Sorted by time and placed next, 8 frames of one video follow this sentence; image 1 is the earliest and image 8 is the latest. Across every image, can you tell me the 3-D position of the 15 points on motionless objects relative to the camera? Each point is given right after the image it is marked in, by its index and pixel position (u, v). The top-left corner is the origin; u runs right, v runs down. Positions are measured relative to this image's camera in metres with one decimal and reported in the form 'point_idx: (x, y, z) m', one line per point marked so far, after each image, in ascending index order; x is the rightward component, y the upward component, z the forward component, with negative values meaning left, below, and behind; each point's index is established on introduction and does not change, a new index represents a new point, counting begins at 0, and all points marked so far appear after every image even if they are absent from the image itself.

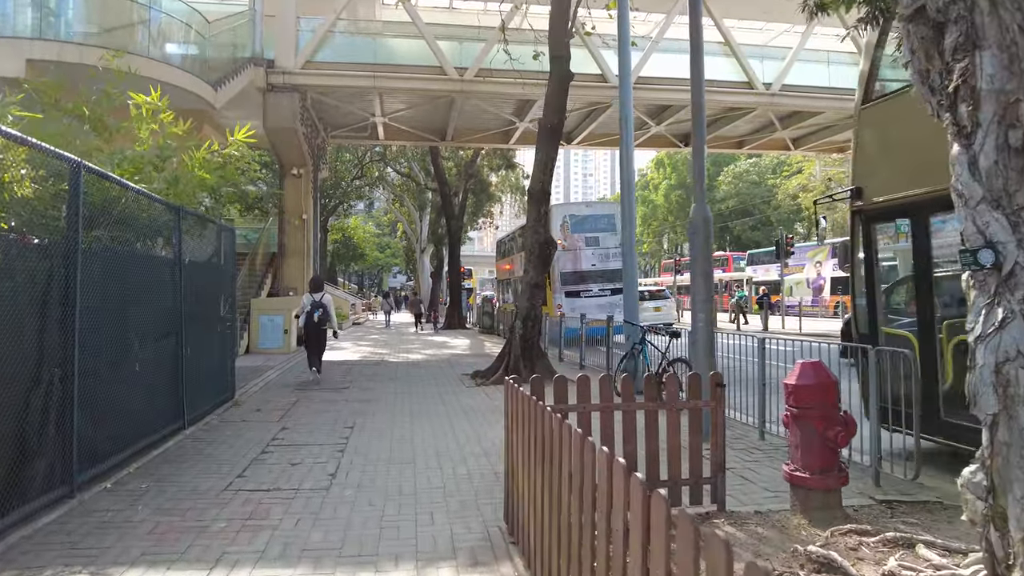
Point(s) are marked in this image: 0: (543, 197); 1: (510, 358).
0: (+0.6, +1.6, +10.9) m
1: (0.0, -1.2, +11.1) m
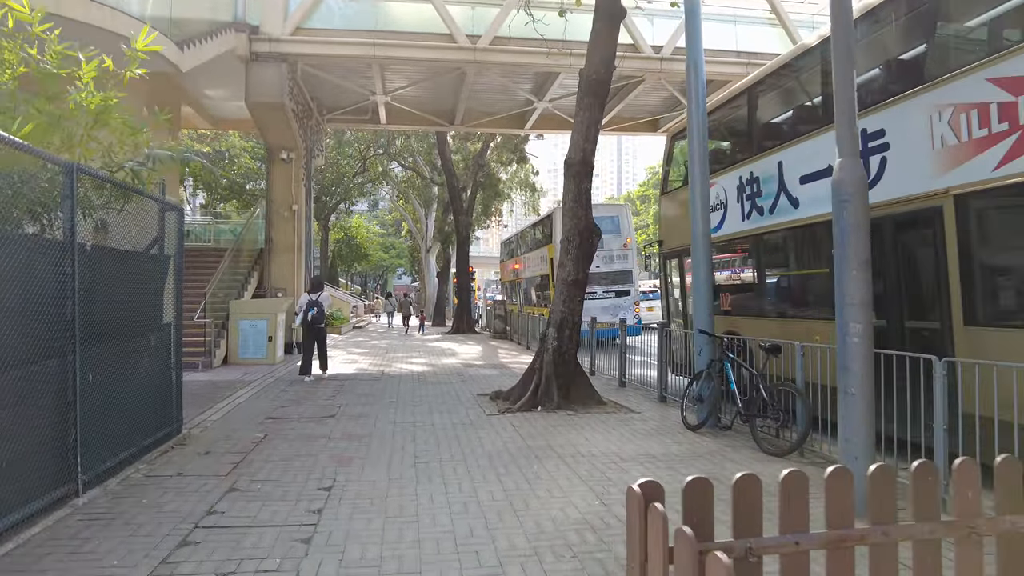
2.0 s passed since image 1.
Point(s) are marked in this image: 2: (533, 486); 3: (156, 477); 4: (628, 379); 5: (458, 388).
0: (+1.0, +1.6, +8.5) m
1: (+0.4, -1.2, +8.8) m
2: (+0.2, -1.7, +5.2) m
3: (-3.1, -1.6, +5.4) m
4: (+2.2, -1.7, +11.8) m
5: (-1.0, -1.7, +10.7) m
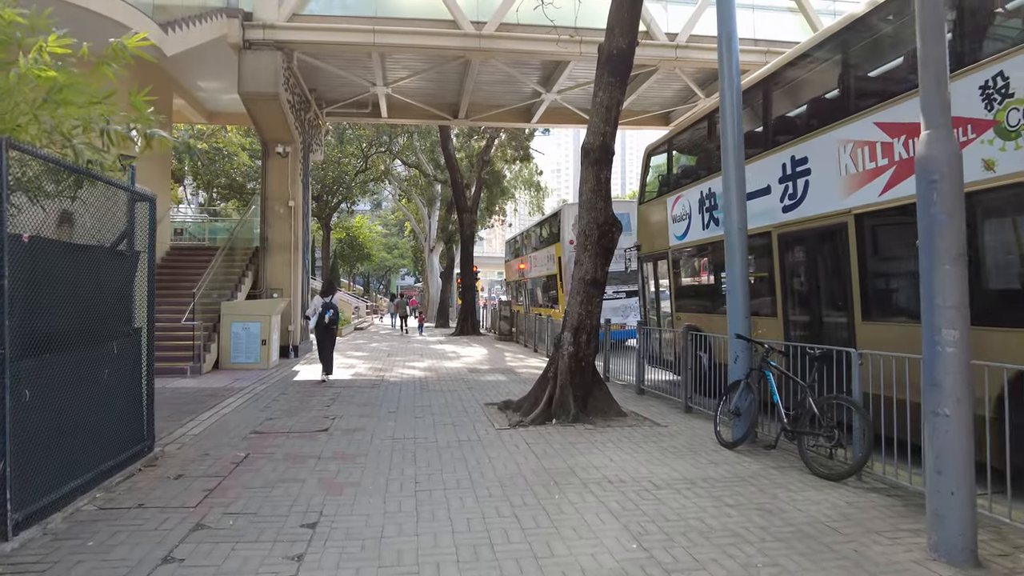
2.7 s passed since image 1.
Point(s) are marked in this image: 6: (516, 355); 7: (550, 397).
0: (+1.2, +1.6, +7.7) m
1: (+0.5, -1.2, +7.9) m
2: (+0.3, -1.6, +4.4) m
3: (-2.9, -1.6, +4.6) m
4: (+2.3, -1.7, +11.0) m
5: (-0.8, -1.7, +9.9) m
6: (+0.1, -1.9, +18.2) m
7: (+0.5, -1.4, +7.9) m
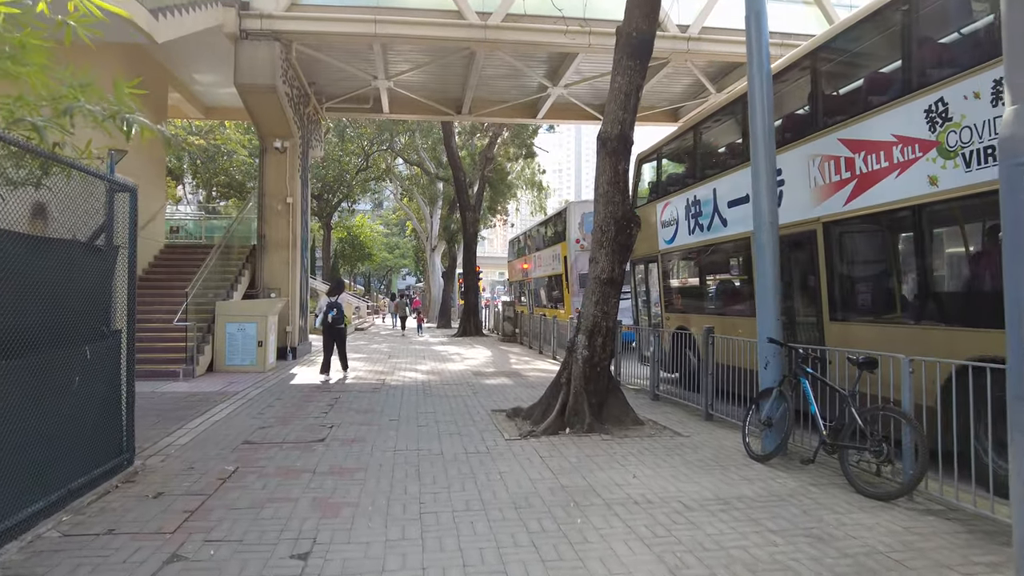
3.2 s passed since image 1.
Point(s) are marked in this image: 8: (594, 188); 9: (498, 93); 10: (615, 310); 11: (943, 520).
0: (+1.3, +1.6, +7.2) m
1: (+0.7, -1.2, +7.4) m
2: (+0.4, -1.6, +3.9) m
3: (-2.8, -1.6, +4.1) m
4: (+2.5, -1.7, +10.5) m
5: (-0.7, -1.7, +9.4) m
6: (+0.3, -1.9, +17.7) m
7: (+0.6, -1.4, +7.4) m
8: (+1.0, +1.2, +7.3) m
9: (-0.4, +5.9, +19.1) m
10: (+1.2, -0.3, +7.4) m
11: (+3.1, -1.7, +4.6) m
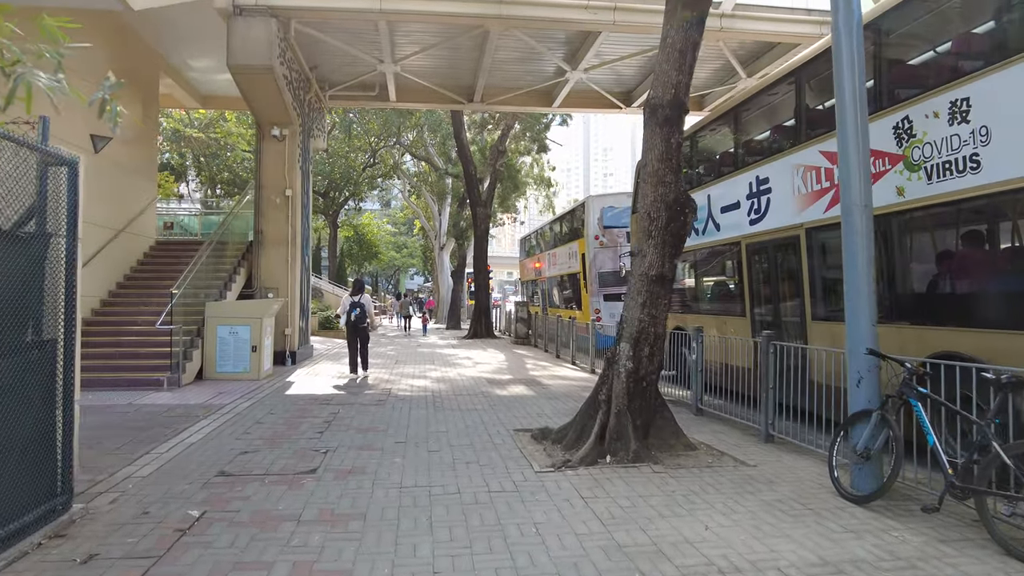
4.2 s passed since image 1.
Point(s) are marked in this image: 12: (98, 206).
0: (+1.6, +1.6, +6.0) m
1: (+1.0, -1.2, +6.2) m
2: (+0.7, -1.6, +2.7) m
3: (-2.6, -1.6, +2.9) m
4: (+2.8, -1.7, +9.2) m
5: (-0.4, -1.7, +8.2) m
6: (+0.7, -1.9, +16.5) m
7: (+0.9, -1.4, +6.2) m
8: (+1.2, +1.2, +6.0) m
9: (0.0, +5.9, +17.9) m
10: (+1.5, -0.3, +6.2) m
11: (+3.4, -1.7, +3.3) m
12: (-8.2, +1.6, +12.4) m
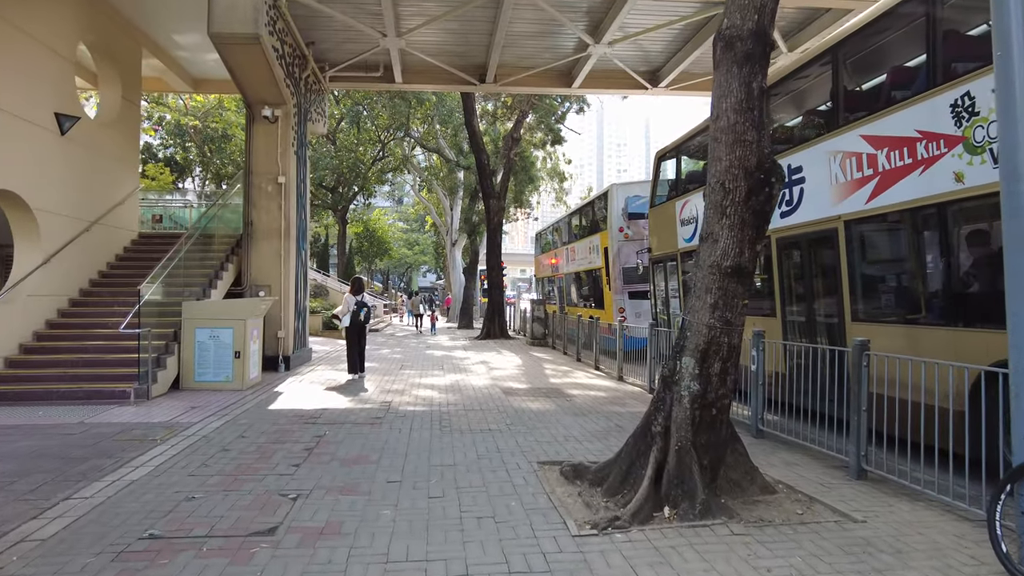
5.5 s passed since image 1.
0: (+1.8, +1.6, +4.4) m
1: (+1.1, -1.2, +4.7) m
2: (+0.8, -1.6, +1.2) m
3: (-2.5, -1.6, +1.5) m
4: (+3.0, -1.7, +7.7) m
5: (-0.1, -1.6, +6.7) m
6: (+1.1, -1.8, +15.0) m
7: (+1.1, -1.3, +4.6) m
8: (+1.4, +1.2, +4.5) m
9: (+0.4, +6.0, +16.4) m
10: (+1.7, -0.2, +4.6) m
11: (+3.5, -1.7, +1.8) m
12: (-7.8, +1.7, +11.0) m
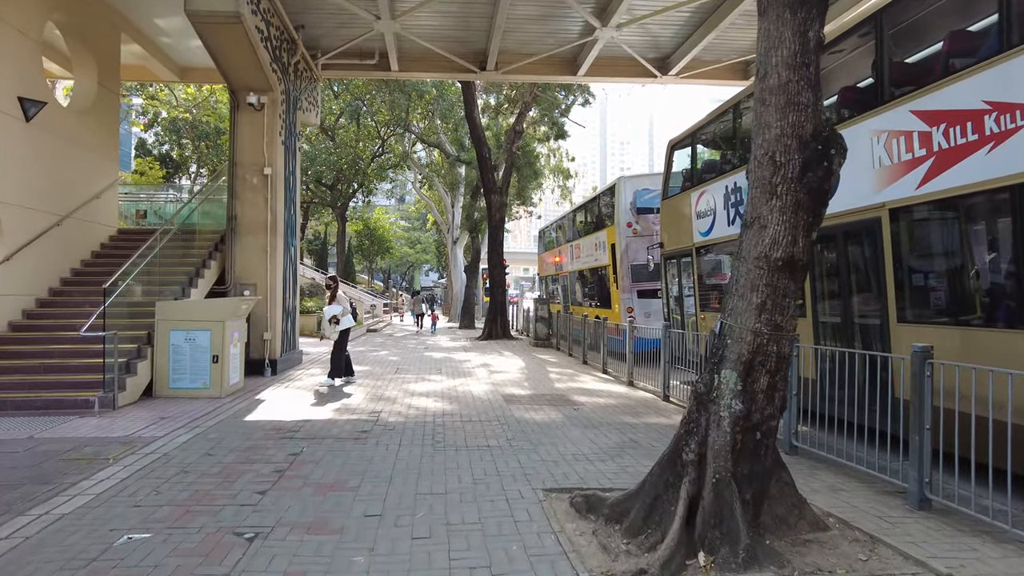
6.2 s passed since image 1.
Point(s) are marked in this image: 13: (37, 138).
0: (+1.8, +1.7, +3.6) m
1: (+1.2, -1.2, +3.8) m
2: (+0.8, -1.6, +0.3) m
3: (-2.5, -1.6, +0.7) m
4: (+3.1, -1.6, +6.8) m
5: (-0.1, -1.6, +5.8) m
6: (+1.1, -1.8, +14.1) m
7: (+1.1, -1.3, +3.8) m
8: (+1.4, +1.2, +3.7) m
9: (+0.5, +6.0, +15.5) m
10: (+1.7, -0.2, +3.8) m
11: (+3.5, -1.6, +0.9) m
12: (-7.8, +1.7, +10.2) m
13: (-7.9, +2.5, +10.4) m
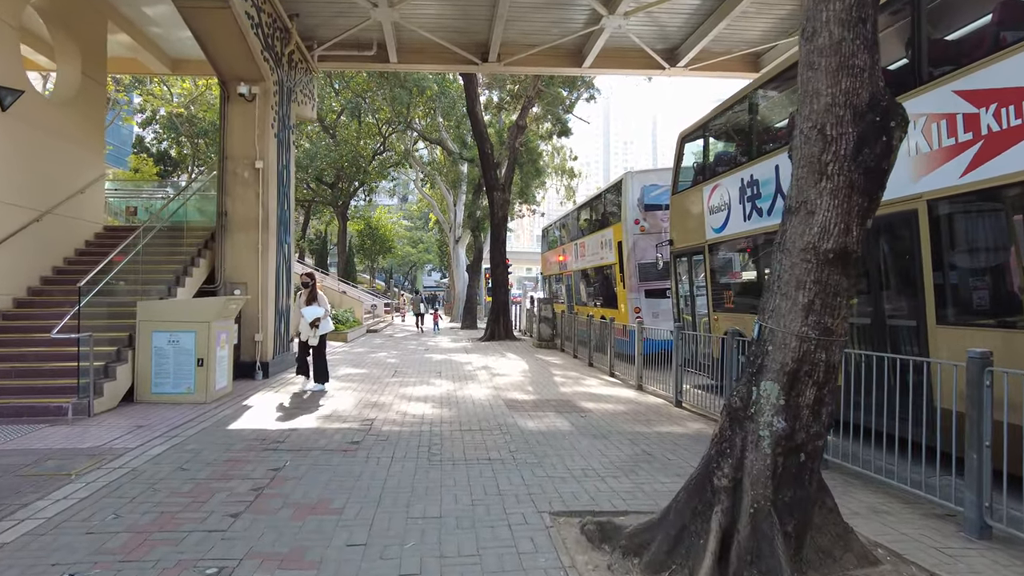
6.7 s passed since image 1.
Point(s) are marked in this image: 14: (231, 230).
0: (+1.8, +1.7, +3.0) m
1: (+1.2, -1.1, +3.3) m
2: (+0.8, -1.6, -0.2) m
3: (-2.5, -1.6, +0.1) m
4: (+3.1, -1.6, +6.2) m
5: (-0.1, -1.6, +5.3) m
6: (+1.2, -1.8, +13.6) m
7: (+1.1, -1.3, +3.2) m
8: (+1.4, +1.2, +3.1) m
9: (+0.6, +6.0, +14.9) m
10: (+1.7, -0.2, +3.2) m
11: (+3.5, -1.6, +0.3) m
12: (-7.8, +1.7, +9.7) m
13: (-7.8, +2.5, +9.9) m
14: (-5.2, +1.1, +11.7) m
